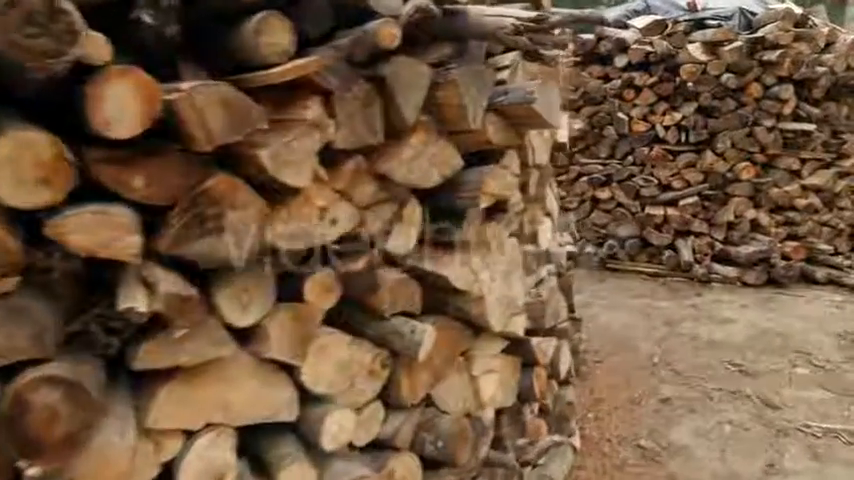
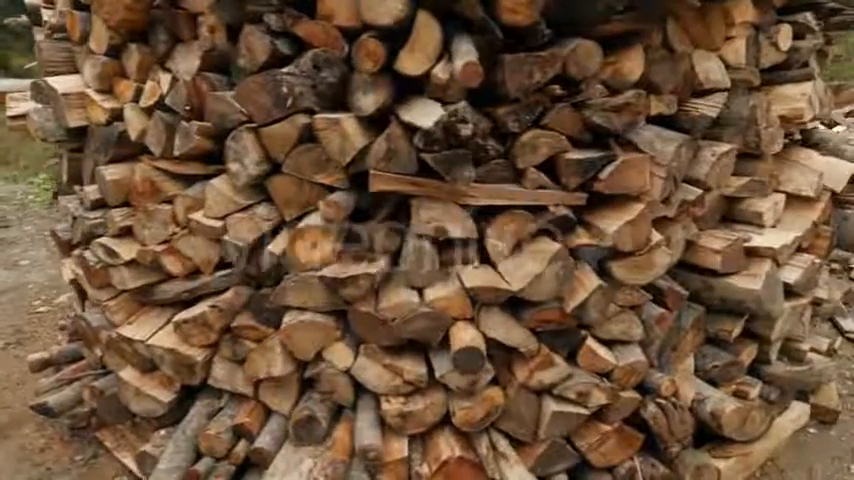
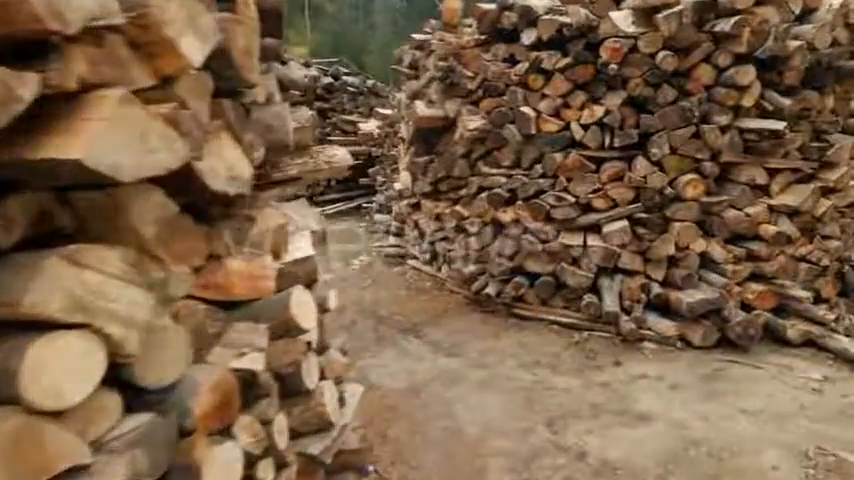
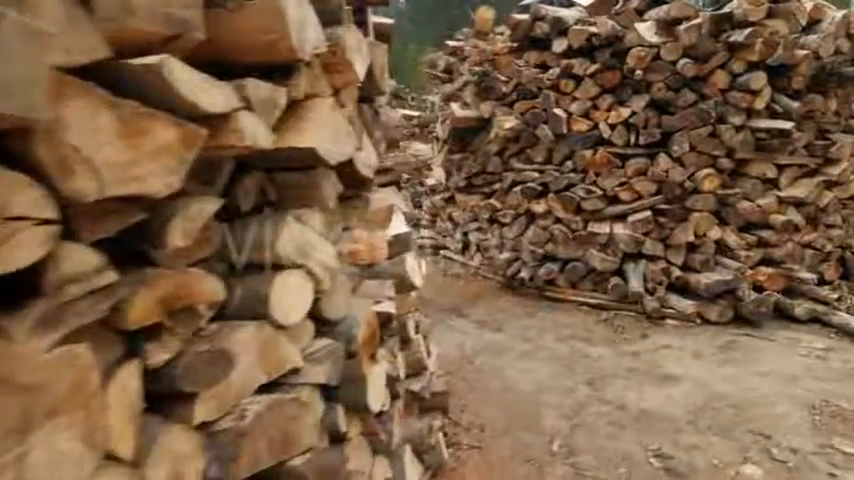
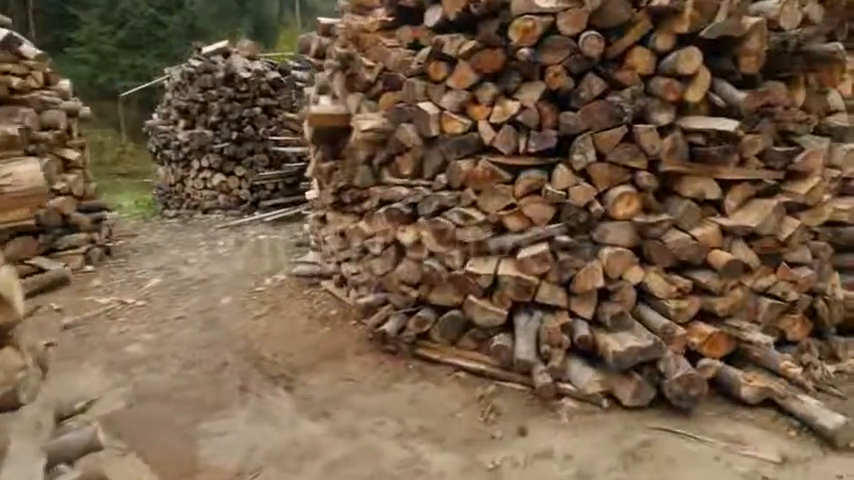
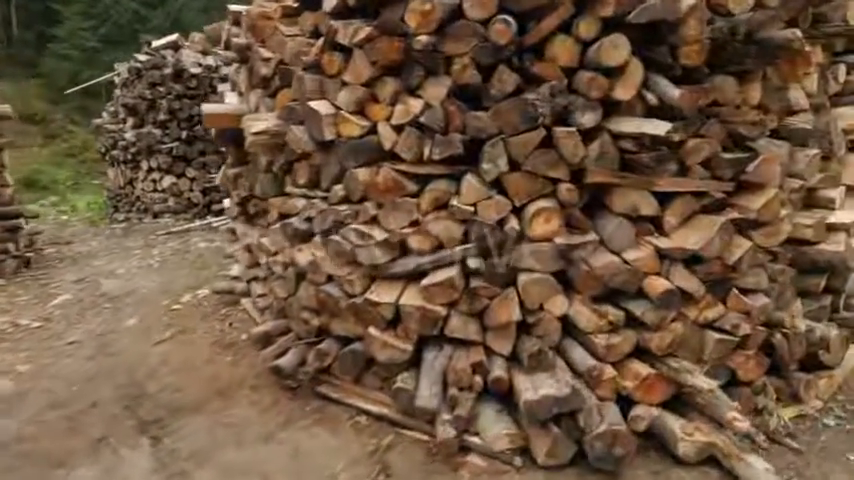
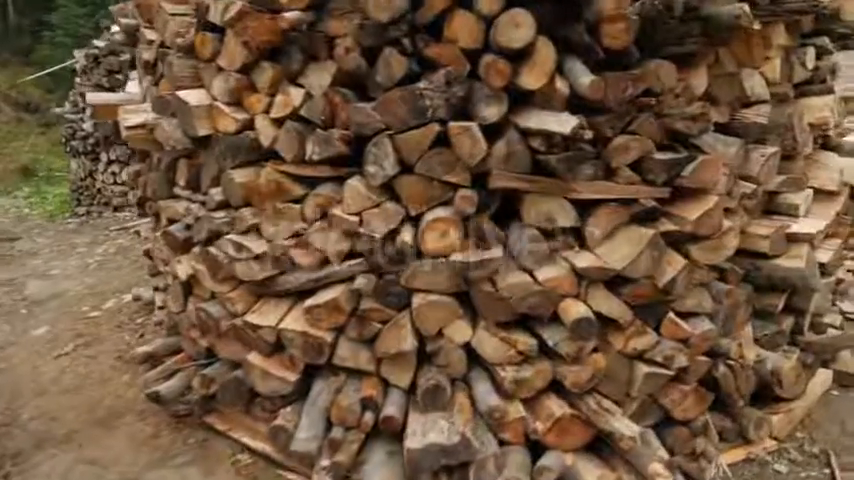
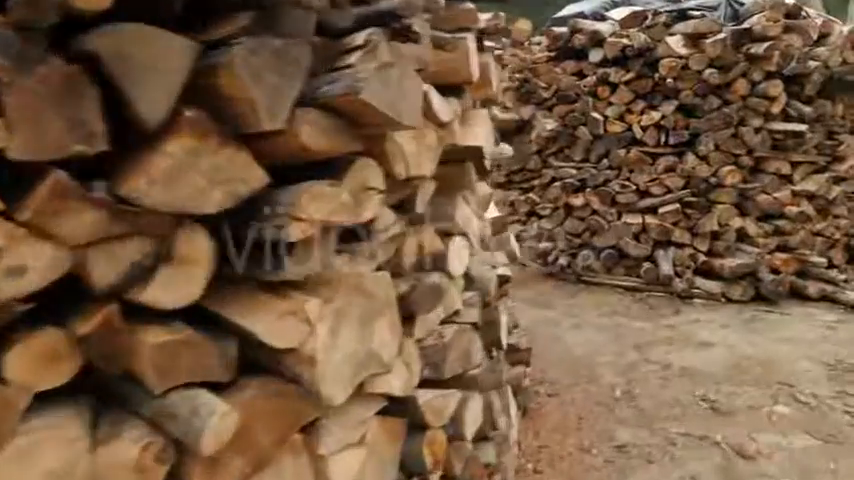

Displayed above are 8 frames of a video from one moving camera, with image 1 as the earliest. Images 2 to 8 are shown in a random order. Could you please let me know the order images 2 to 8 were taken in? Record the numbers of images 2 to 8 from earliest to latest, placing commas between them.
8, 4, 3, 5, 6, 7, 2
